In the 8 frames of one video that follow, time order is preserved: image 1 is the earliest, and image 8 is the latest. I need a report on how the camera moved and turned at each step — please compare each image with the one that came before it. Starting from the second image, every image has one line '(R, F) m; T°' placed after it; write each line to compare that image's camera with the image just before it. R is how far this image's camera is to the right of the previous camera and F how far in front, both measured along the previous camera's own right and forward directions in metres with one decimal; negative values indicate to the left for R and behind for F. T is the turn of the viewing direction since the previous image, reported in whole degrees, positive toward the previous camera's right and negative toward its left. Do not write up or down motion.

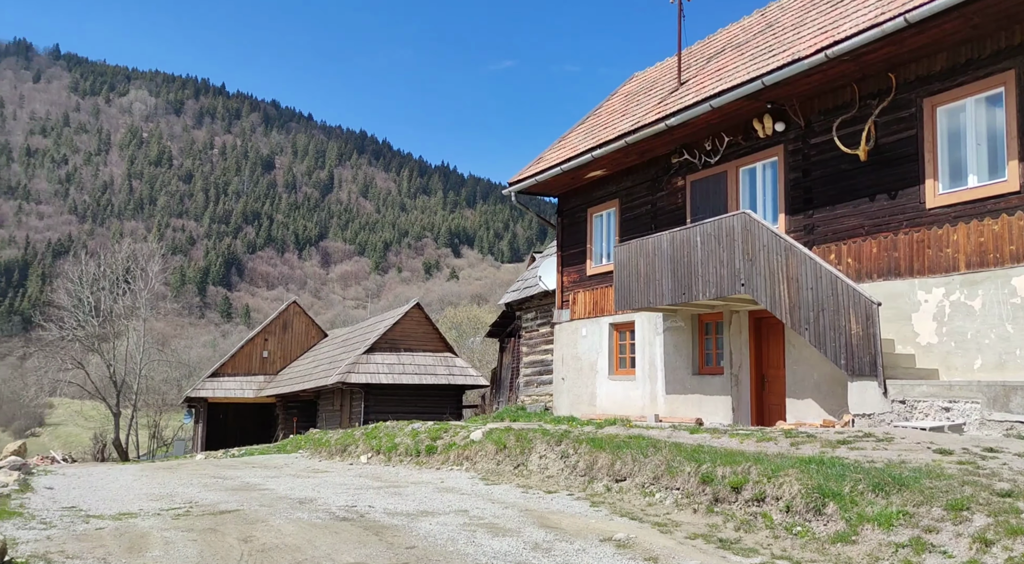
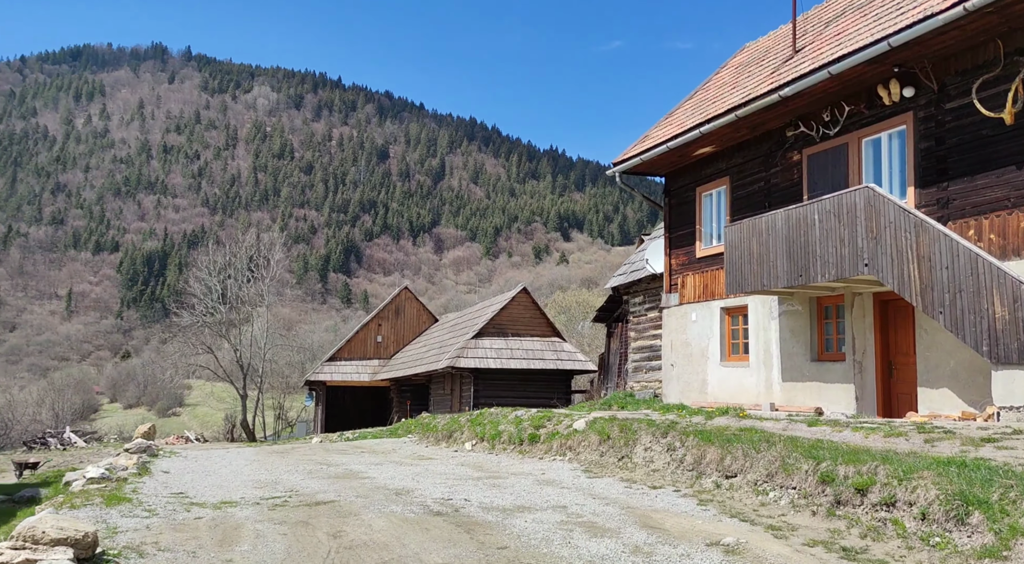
(+0.1, +0.4) m; -7°
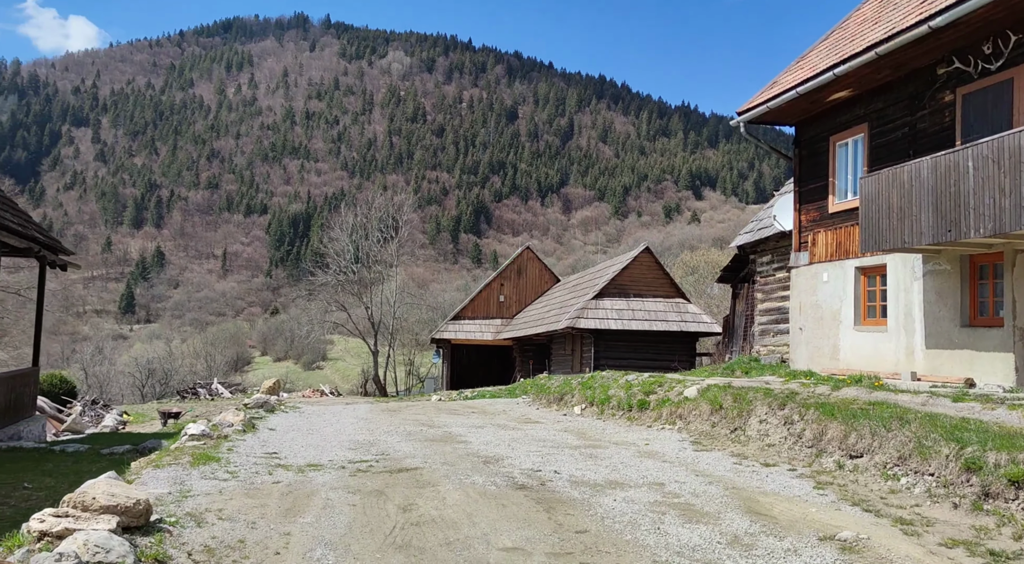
(+0.3, +0.6) m; -8°
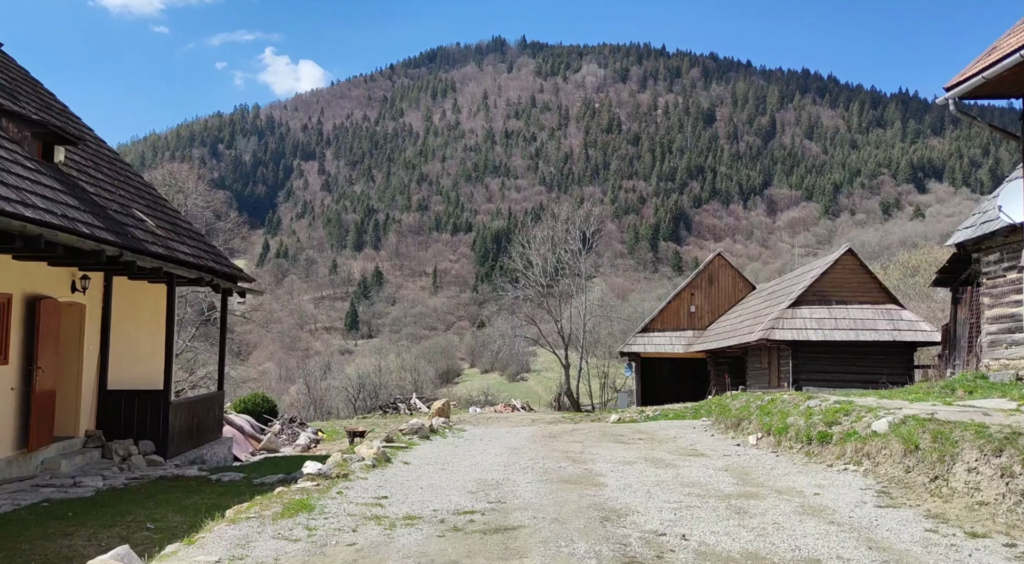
(+0.6, +1.2) m; -13°
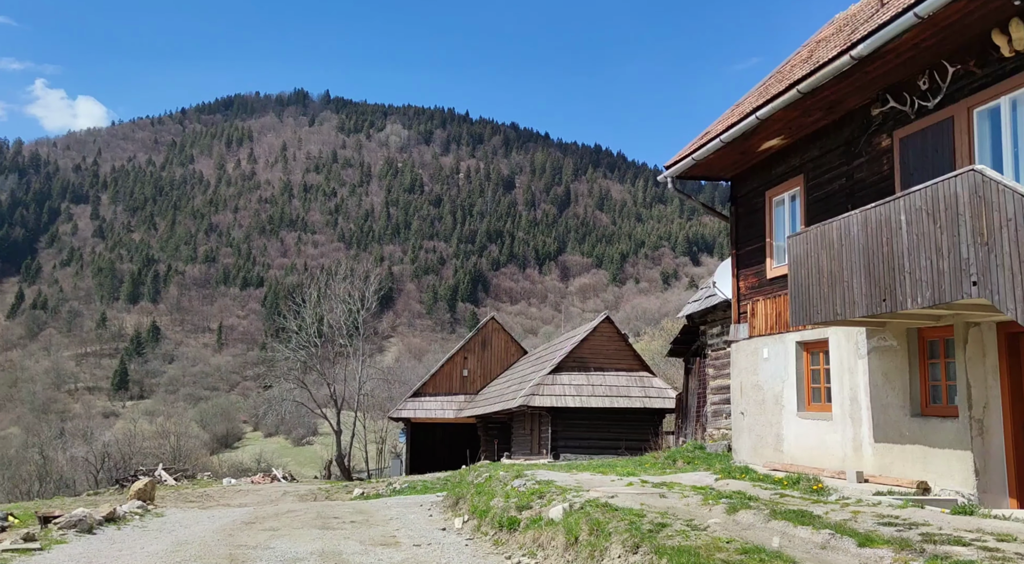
(+1.4, +0.8) m; +13°
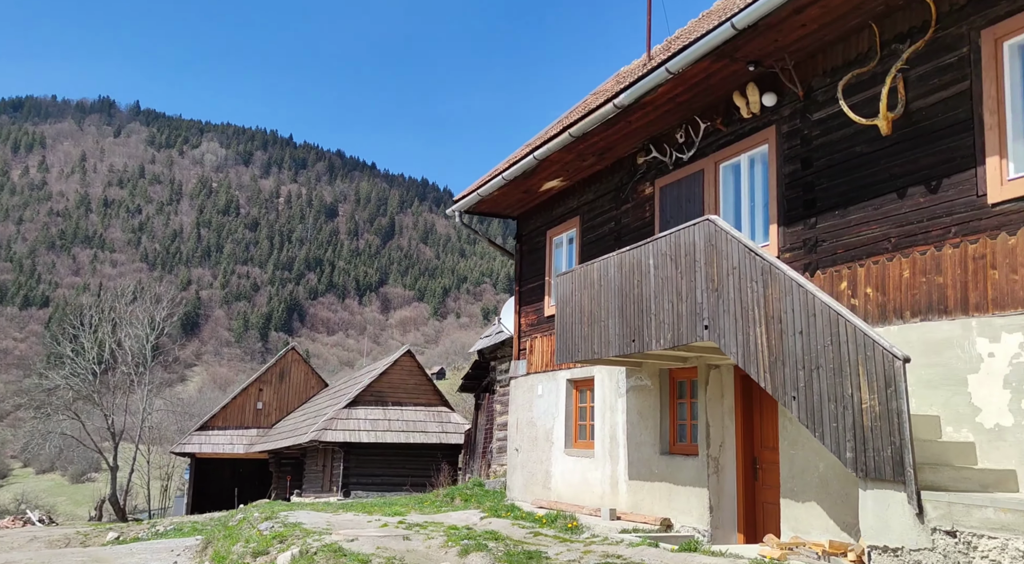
(+0.7, +0.2) m; +12°
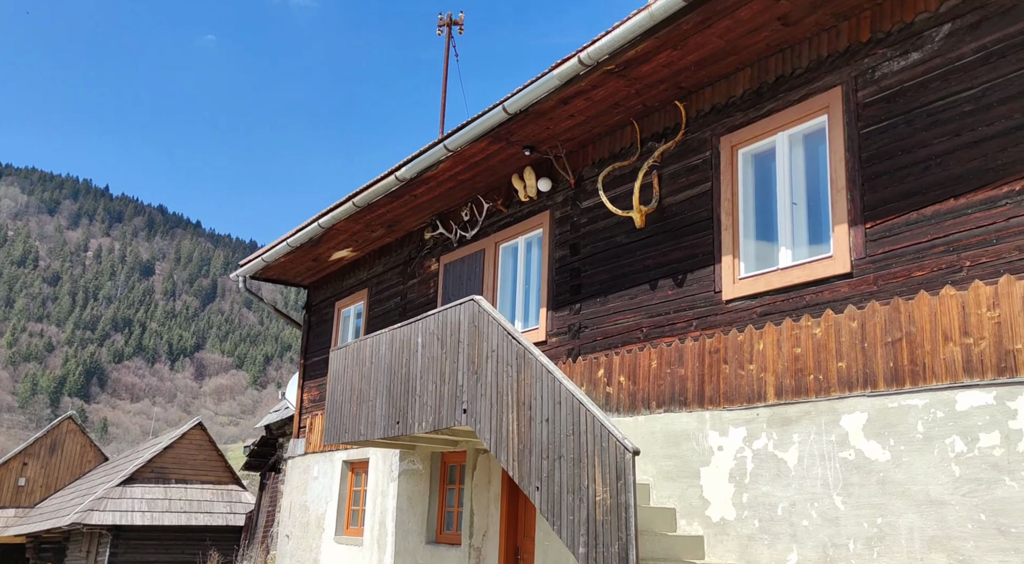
(+0.6, +0.2) m; +12°
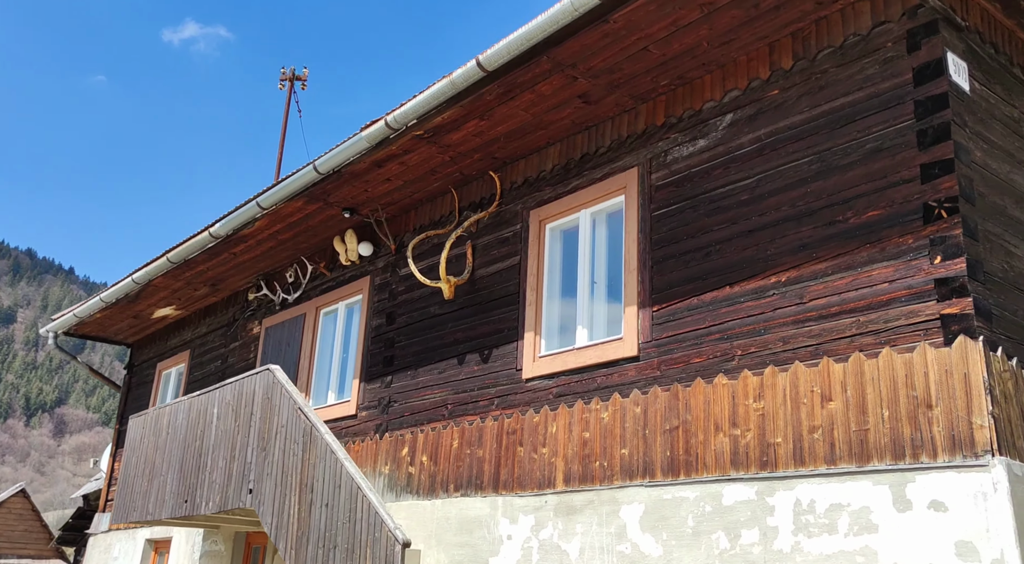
(+0.6, +0.3) m; +8°
